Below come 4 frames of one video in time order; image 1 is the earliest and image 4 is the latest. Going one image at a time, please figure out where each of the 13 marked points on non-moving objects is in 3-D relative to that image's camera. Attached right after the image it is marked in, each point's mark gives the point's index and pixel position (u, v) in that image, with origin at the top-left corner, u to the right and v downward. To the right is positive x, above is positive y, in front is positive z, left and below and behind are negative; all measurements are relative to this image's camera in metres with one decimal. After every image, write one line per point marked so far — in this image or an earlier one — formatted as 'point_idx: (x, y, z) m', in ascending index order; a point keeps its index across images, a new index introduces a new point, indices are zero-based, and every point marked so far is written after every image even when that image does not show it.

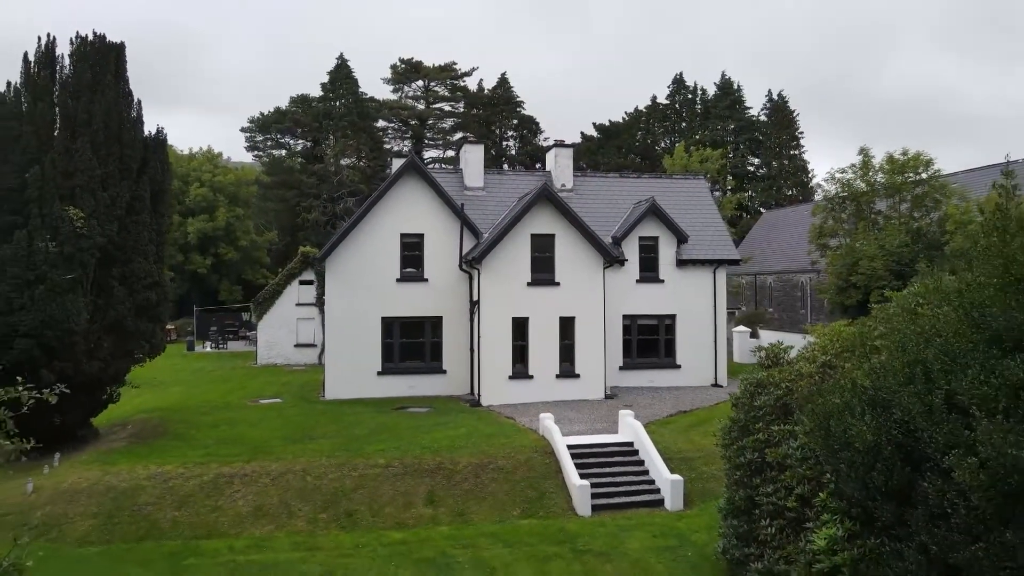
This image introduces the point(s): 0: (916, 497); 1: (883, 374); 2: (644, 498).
0: (+4.9, -2.5, +6.6) m
1: (+4.8, -1.1, +7.1) m
2: (+3.3, -5.3, +13.8) m
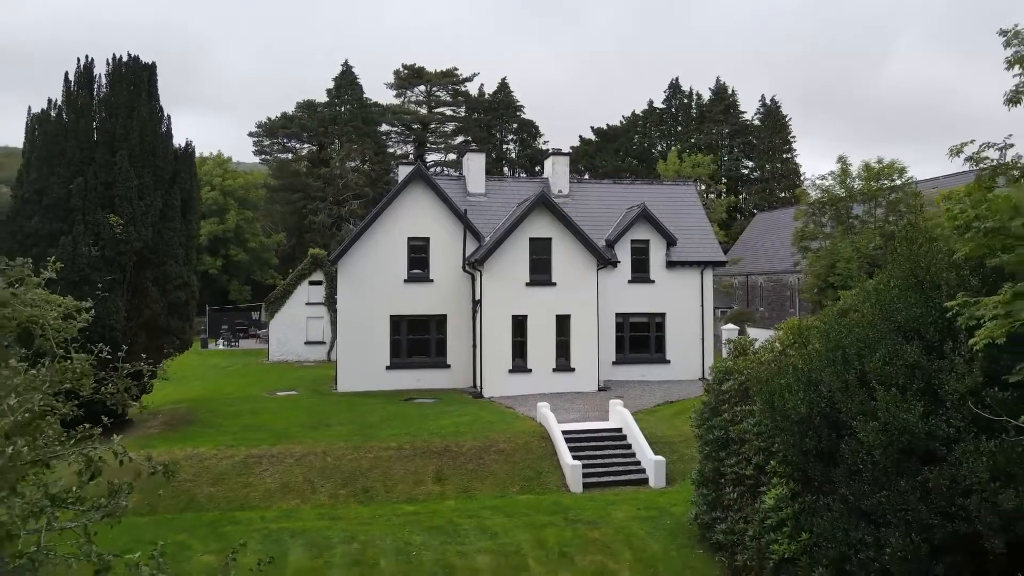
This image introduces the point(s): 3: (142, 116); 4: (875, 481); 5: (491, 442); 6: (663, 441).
0: (+4.9, -2.5, +8.2) m
1: (+4.8, -1.1, +8.6) m
2: (+3.3, -5.3, +15.3) m
3: (-12.3, +5.7, +18.1) m
4: (+5.0, -2.6, +7.4) m
5: (-0.6, -4.6, +16.2) m
6: (+4.6, -4.7, +16.7) m
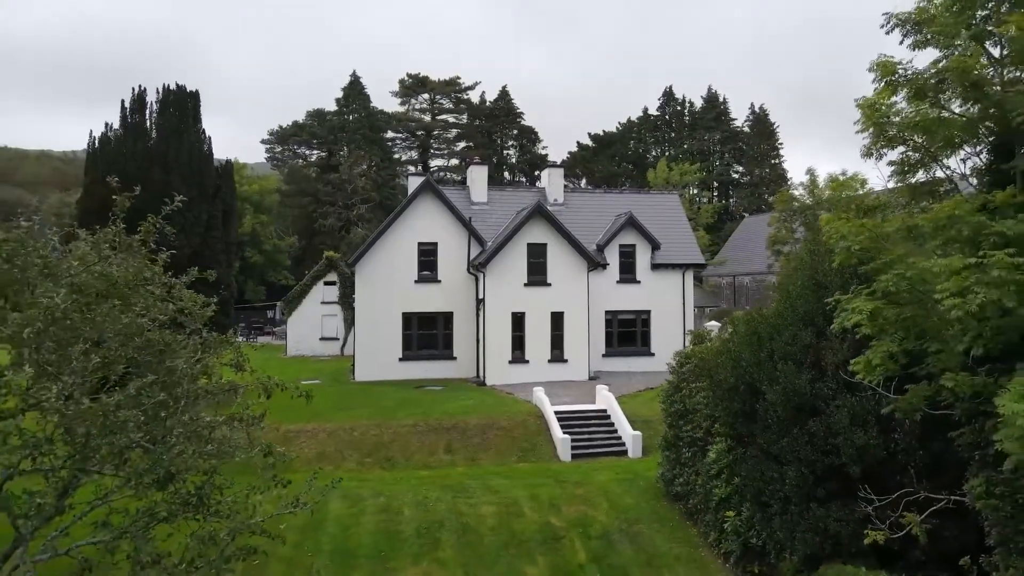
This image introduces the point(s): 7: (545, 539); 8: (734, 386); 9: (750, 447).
0: (+4.8, -2.6, +10.8) m
1: (+4.7, -1.1, +11.2) m
2: (+3.3, -5.3, +18.0) m
3: (-12.3, +5.7, +20.8) m
4: (+4.9, -2.6, +10.1) m
5: (-0.6, -4.6, +18.9) m
6: (+4.6, -4.7, +19.3) m
7: (+0.8, -5.9, +12.7) m
8: (+4.5, -2.0, +11.0) m
9: (+4.8, -3.2, +11.0) m
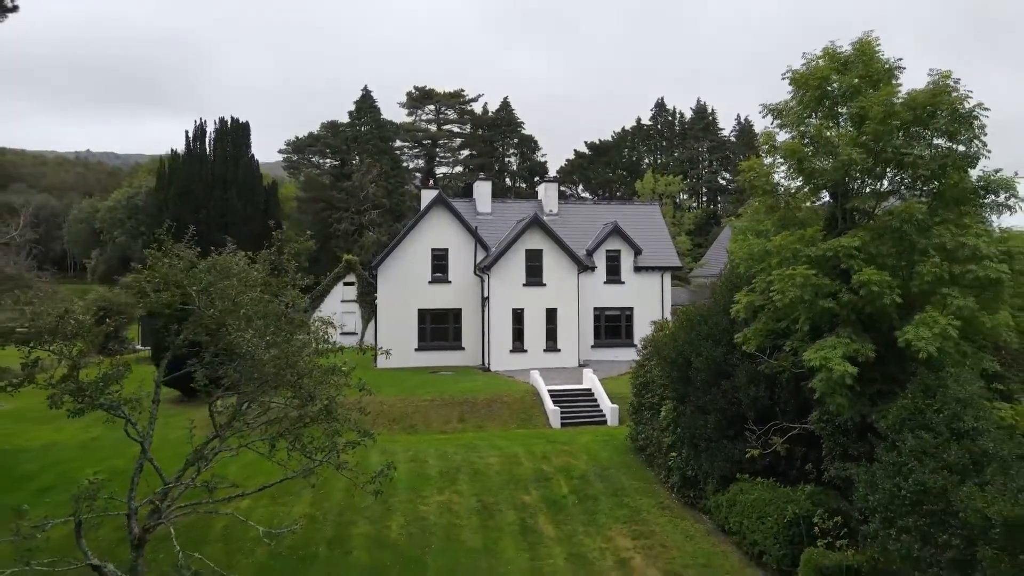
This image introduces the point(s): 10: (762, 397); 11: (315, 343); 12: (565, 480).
0: (+4.8, -2.5, +14.9) m
1: (+4.7, -1.1, +15.3) m
2: (+3.3, -5.3, +22.0) m
3: (-12.3, +5.7, +24.9) m
4: (+4.9, -2.6, +14.1) m
5: (-0.6, -4.6, +22.9) m
6: (+4.6, -4.7, +23.3) m
7: (+0.8, -5.9, +16.8) m
8: (+4.5, -2.0, +15.1) m
9: (+4.8, -3.2, +15.0) m
10: (+5.9, -2.6, +12.9) m
11: (-3.8, -1.1, +10.5) m
12: (+1.6, -5.9, +16.7) m
